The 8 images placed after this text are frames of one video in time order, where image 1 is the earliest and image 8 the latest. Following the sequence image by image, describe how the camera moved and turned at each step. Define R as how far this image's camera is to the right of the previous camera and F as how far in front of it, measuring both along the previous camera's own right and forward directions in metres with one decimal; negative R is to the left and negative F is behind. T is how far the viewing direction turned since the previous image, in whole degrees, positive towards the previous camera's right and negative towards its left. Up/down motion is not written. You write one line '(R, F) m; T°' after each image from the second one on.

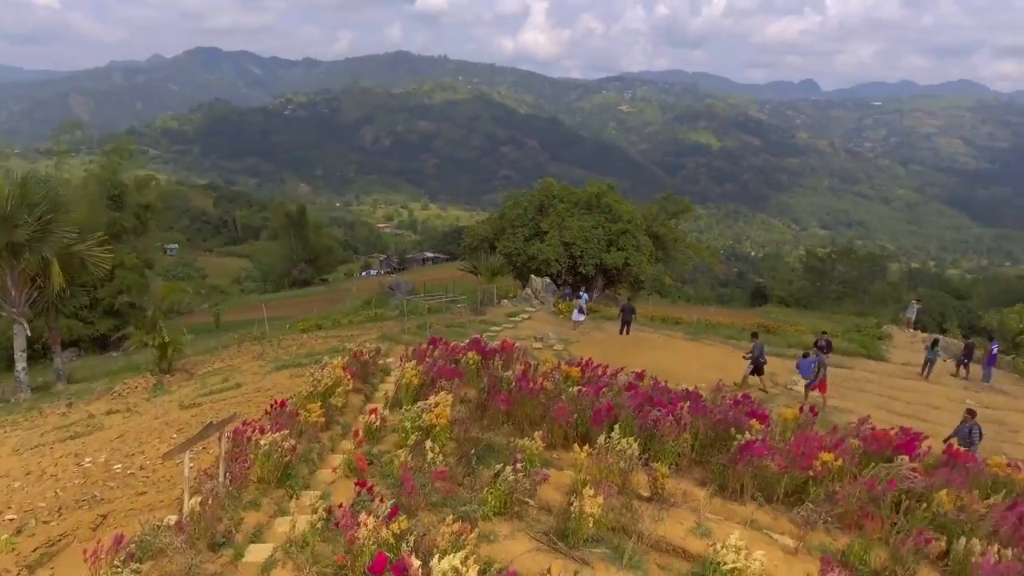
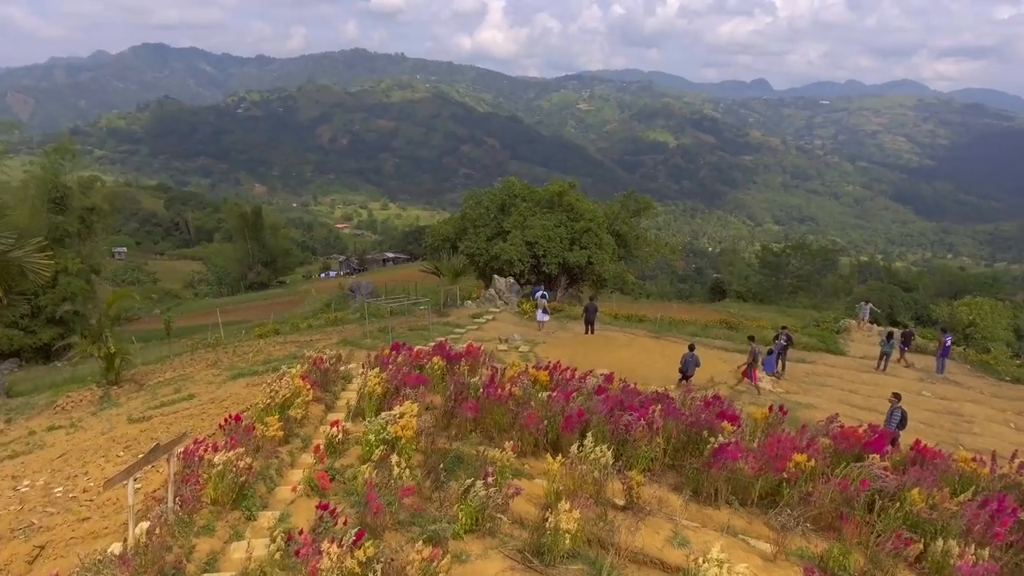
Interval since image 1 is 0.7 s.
(0.0, +0.2) m; +3°
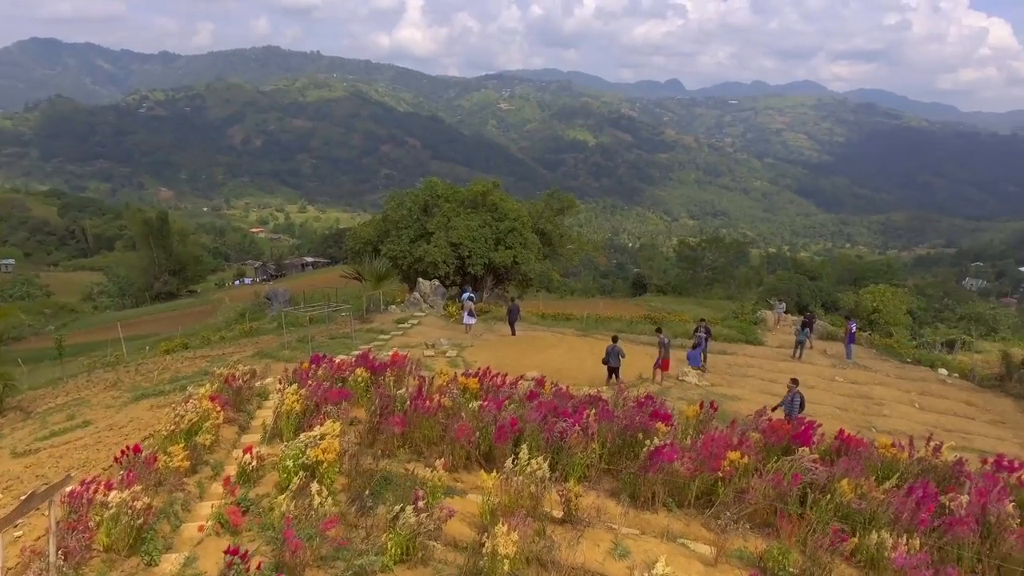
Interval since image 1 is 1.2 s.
(0.0, +0.3) m; +7°
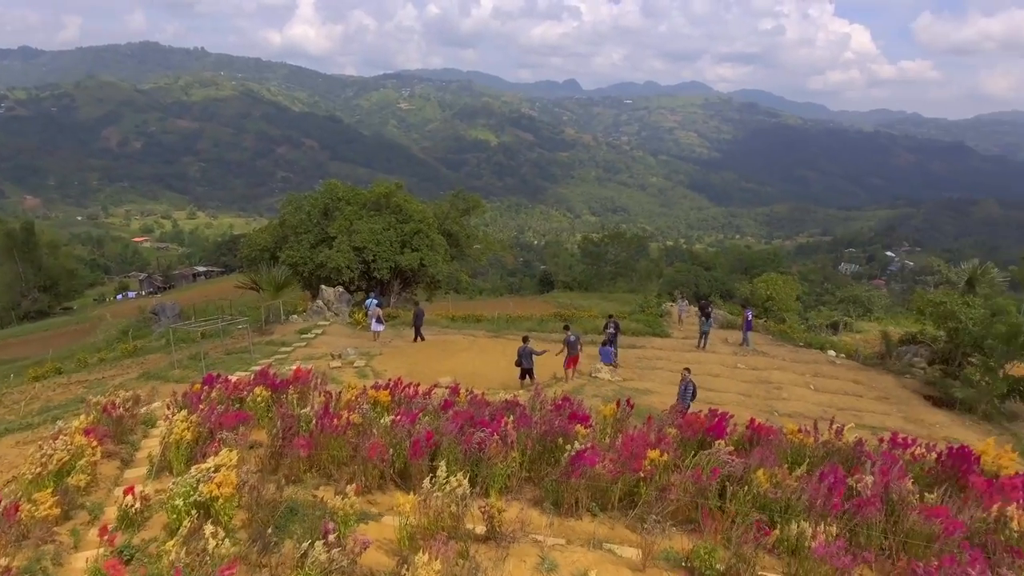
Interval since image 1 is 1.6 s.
(0.0, +0.3) m; +8°
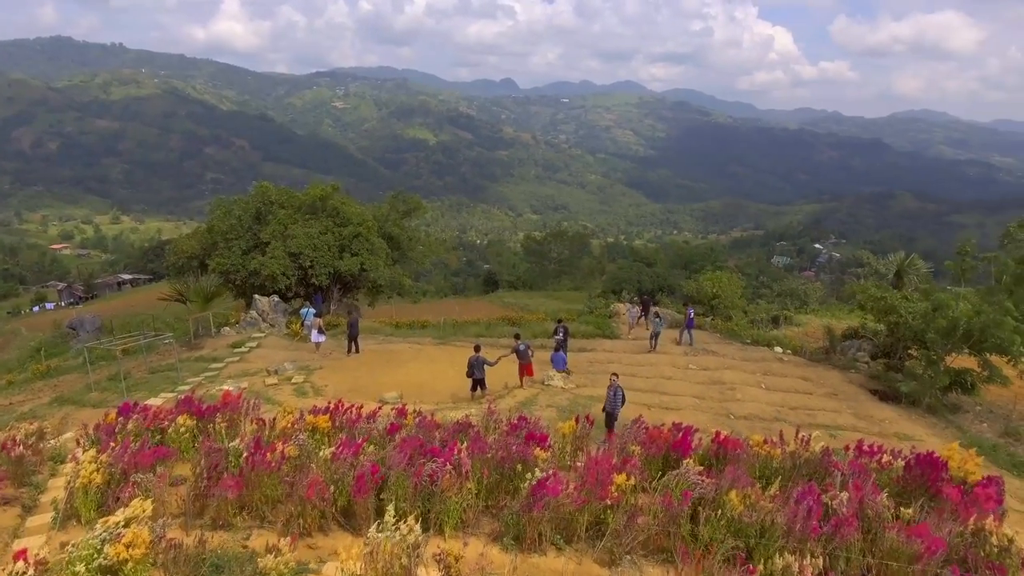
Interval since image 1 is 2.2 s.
(-0.1, +0.5) m; +5°
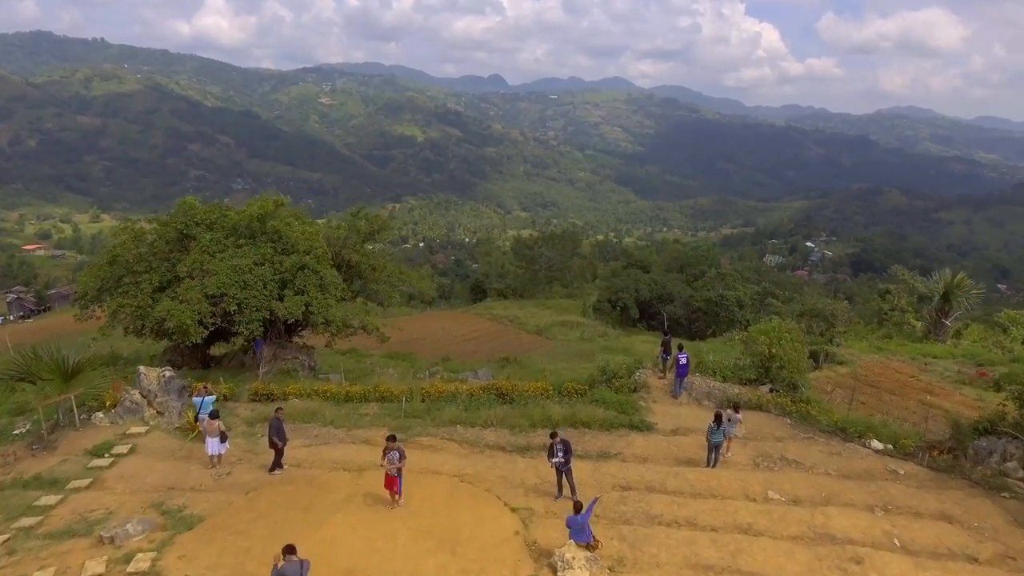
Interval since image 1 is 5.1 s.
(0.0, +4.5) m; +1°
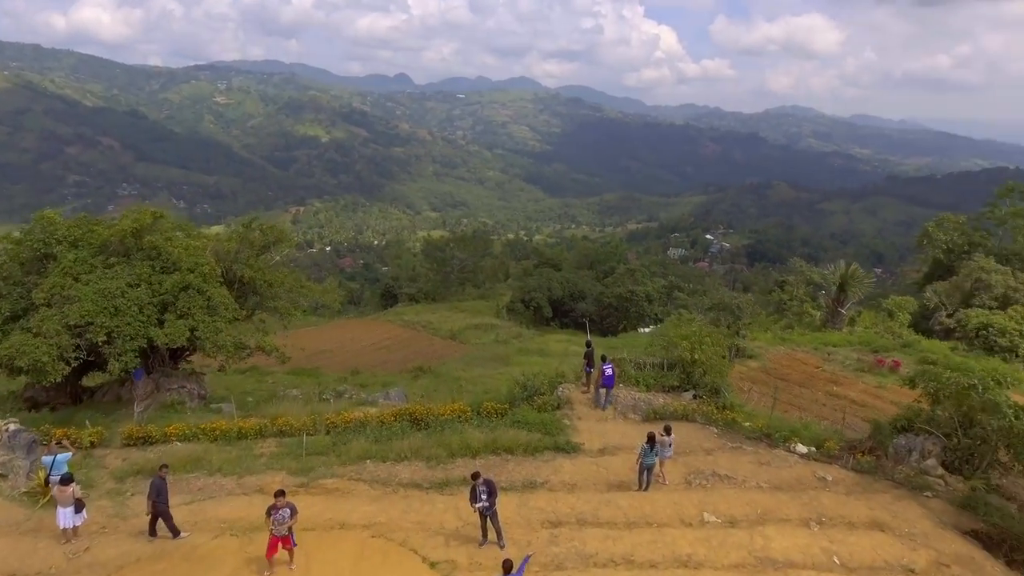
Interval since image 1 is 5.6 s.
(+0.1, +0.9) m; +8°
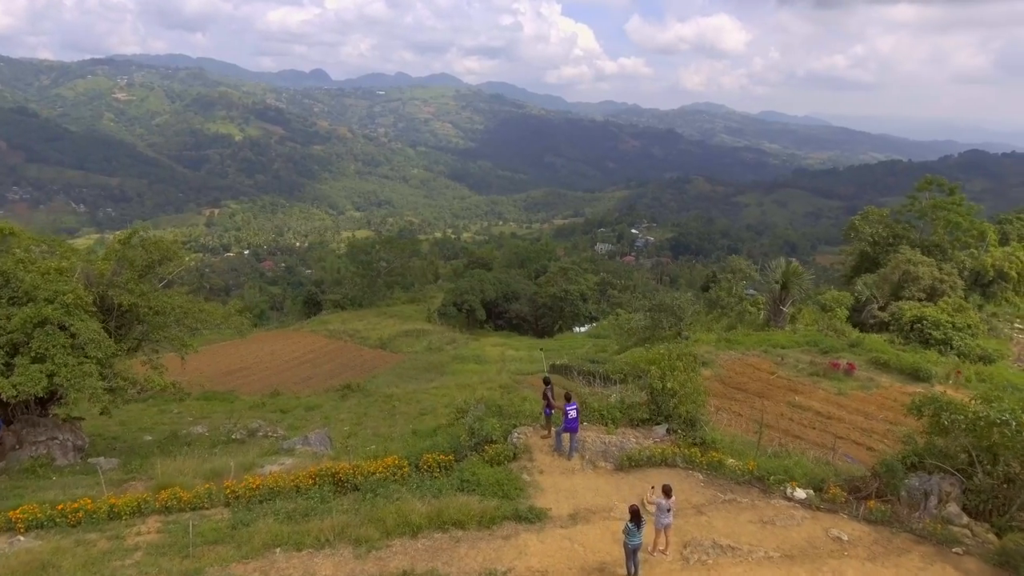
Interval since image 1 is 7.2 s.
(-0.2, +2.0) m; +6°
